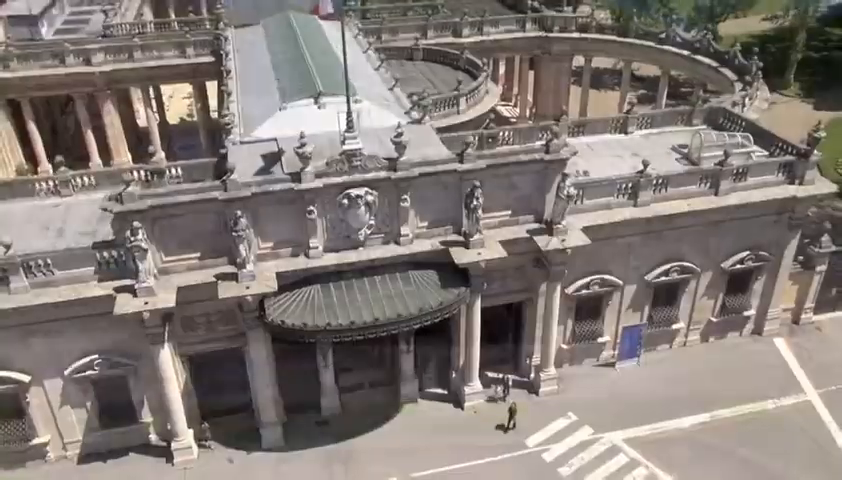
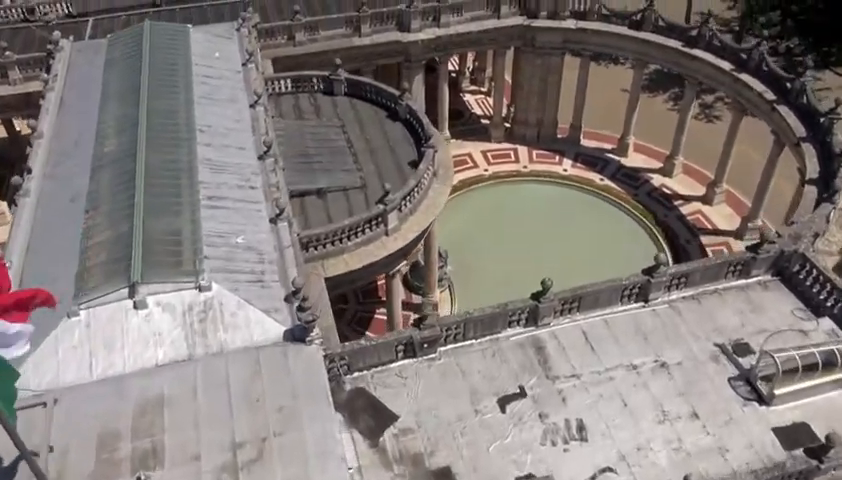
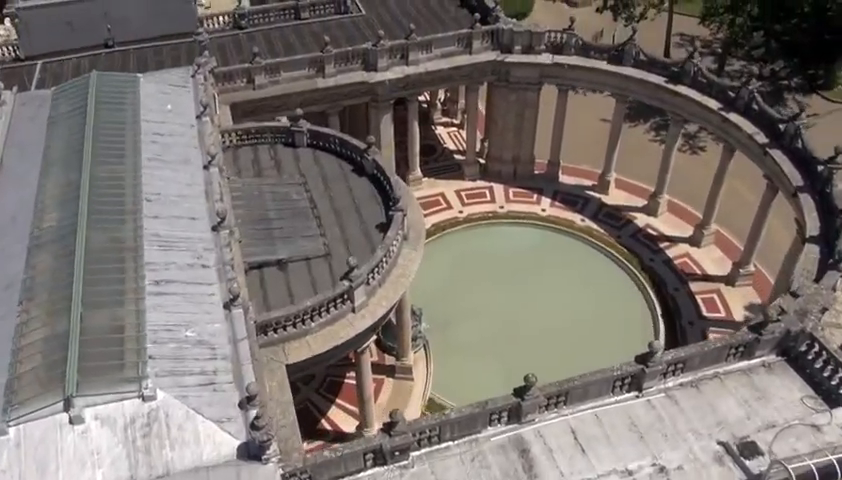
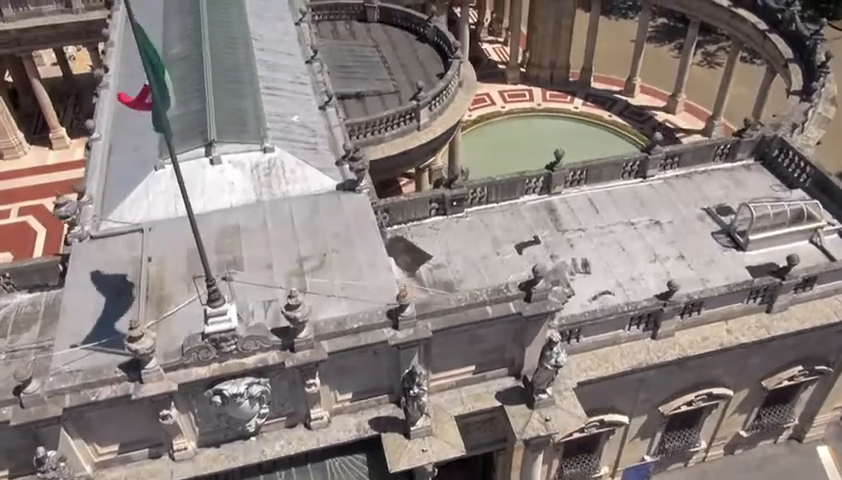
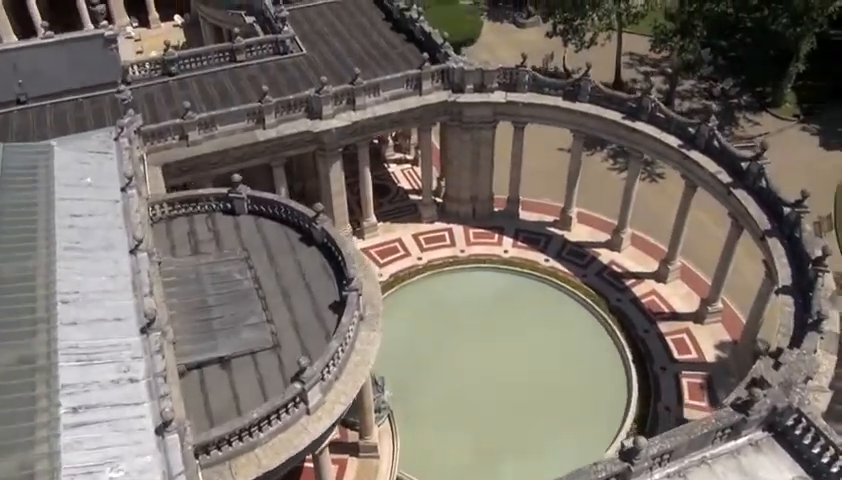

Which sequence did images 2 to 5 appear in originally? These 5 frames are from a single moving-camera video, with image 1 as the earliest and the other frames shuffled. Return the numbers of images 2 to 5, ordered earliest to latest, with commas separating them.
4, 2, 3, 5
